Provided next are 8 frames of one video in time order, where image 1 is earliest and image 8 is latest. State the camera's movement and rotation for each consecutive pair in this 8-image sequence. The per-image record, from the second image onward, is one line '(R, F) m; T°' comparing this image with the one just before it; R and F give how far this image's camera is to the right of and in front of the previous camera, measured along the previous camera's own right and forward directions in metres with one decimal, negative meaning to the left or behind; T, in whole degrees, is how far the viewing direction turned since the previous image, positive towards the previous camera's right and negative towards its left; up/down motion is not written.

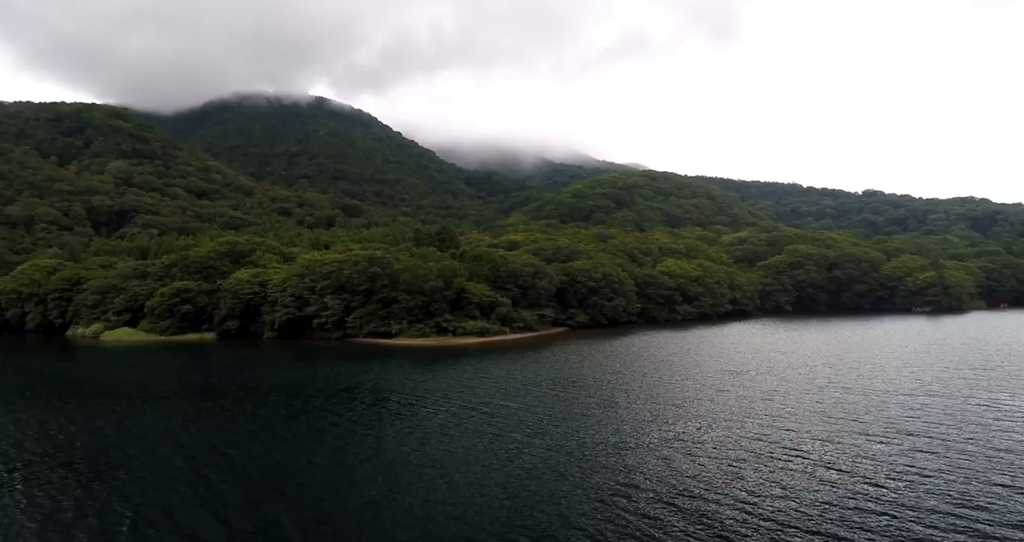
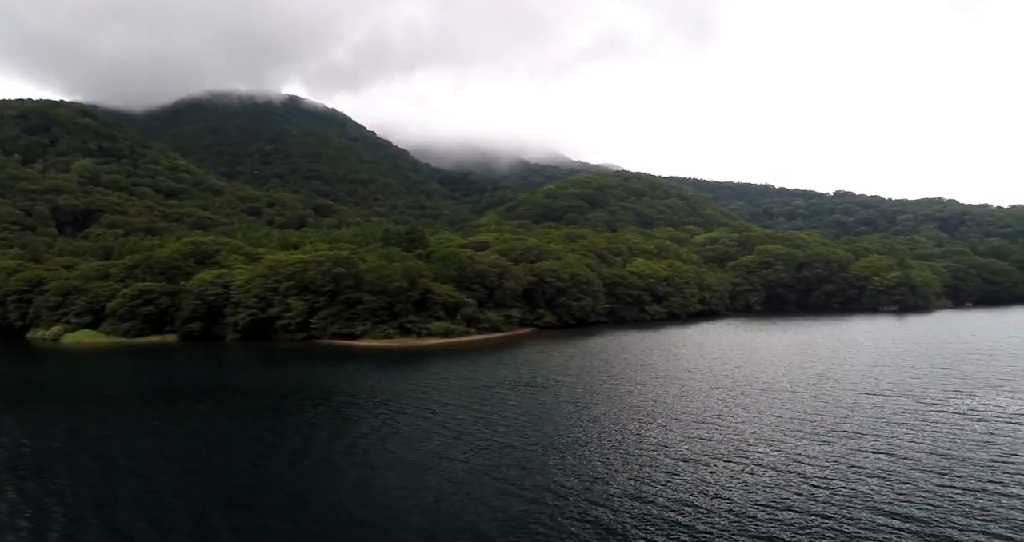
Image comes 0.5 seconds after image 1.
(+2.1, +0.8) m; +2°
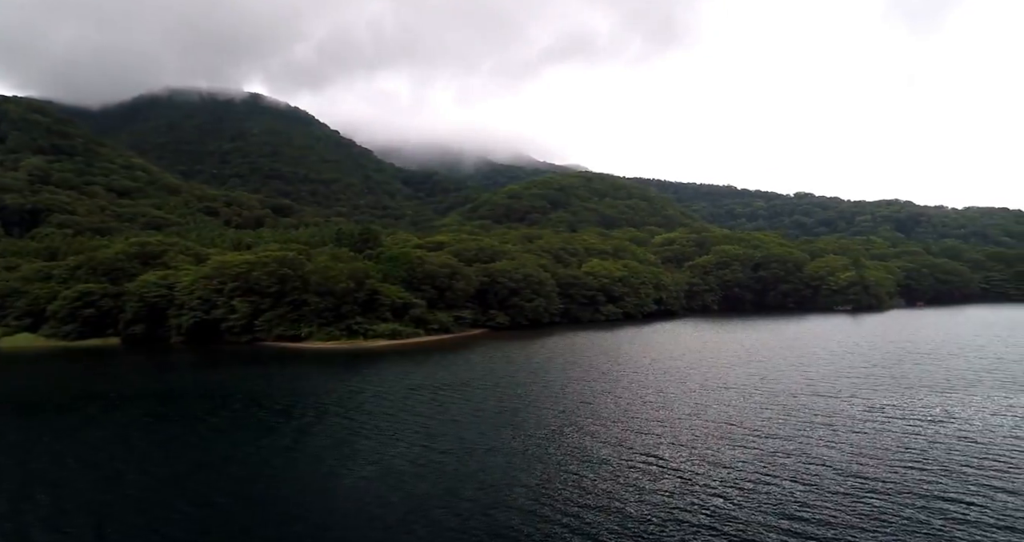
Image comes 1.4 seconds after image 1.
(+3.2, +1.1) m; +2°
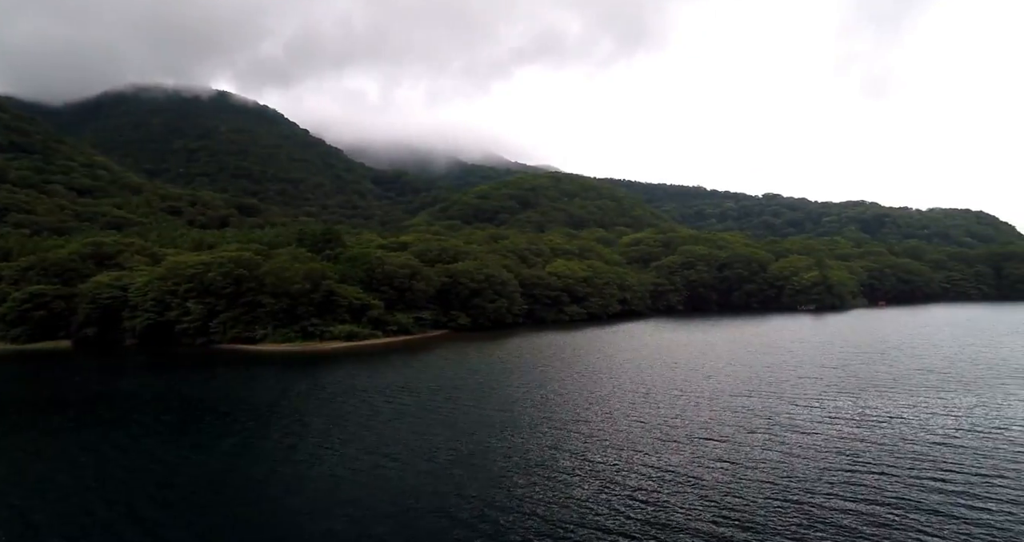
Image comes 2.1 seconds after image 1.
(+2.4, +0.6) m; +2°
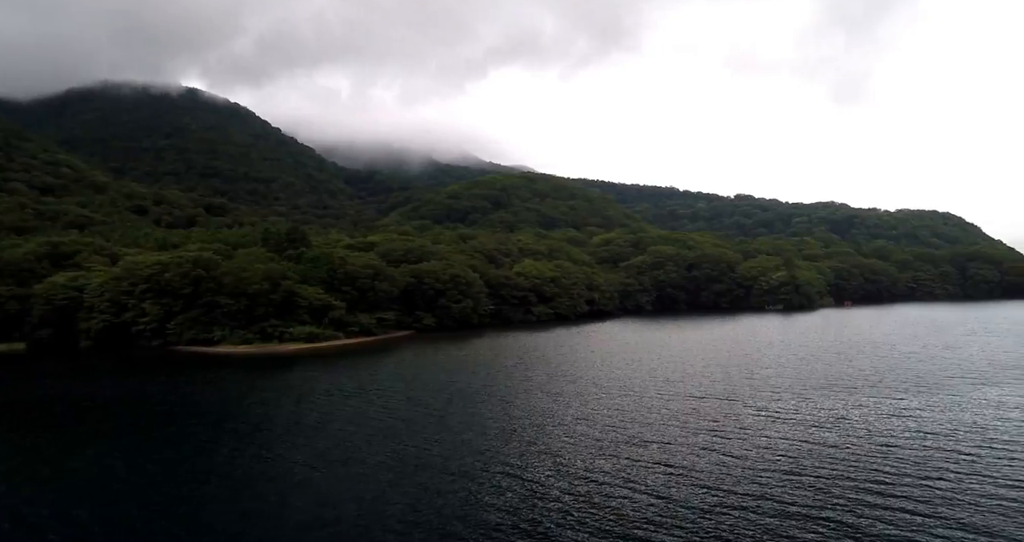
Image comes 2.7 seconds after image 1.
(+2.1, +0.5) m; +2°
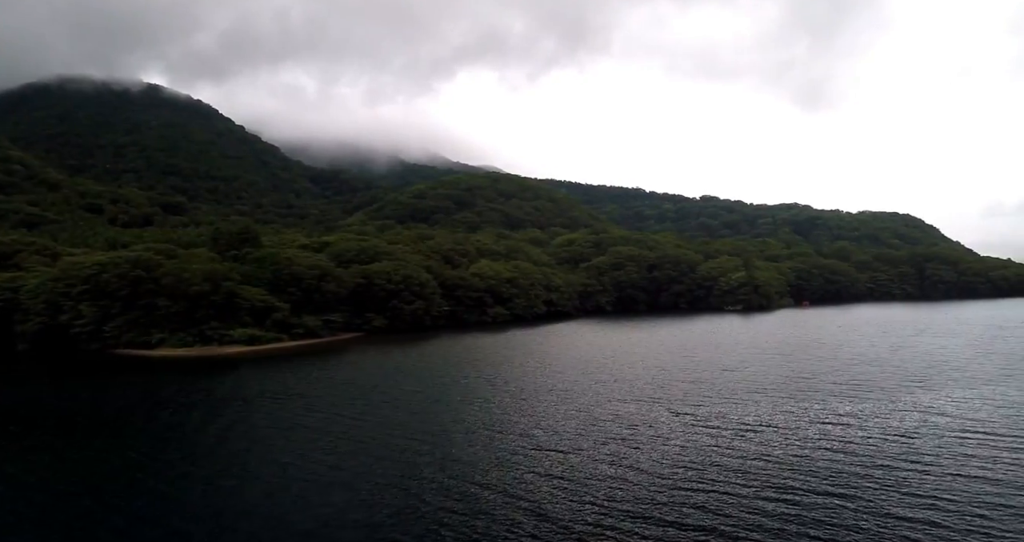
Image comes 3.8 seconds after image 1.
(+3.5, +1.0) m; +2°
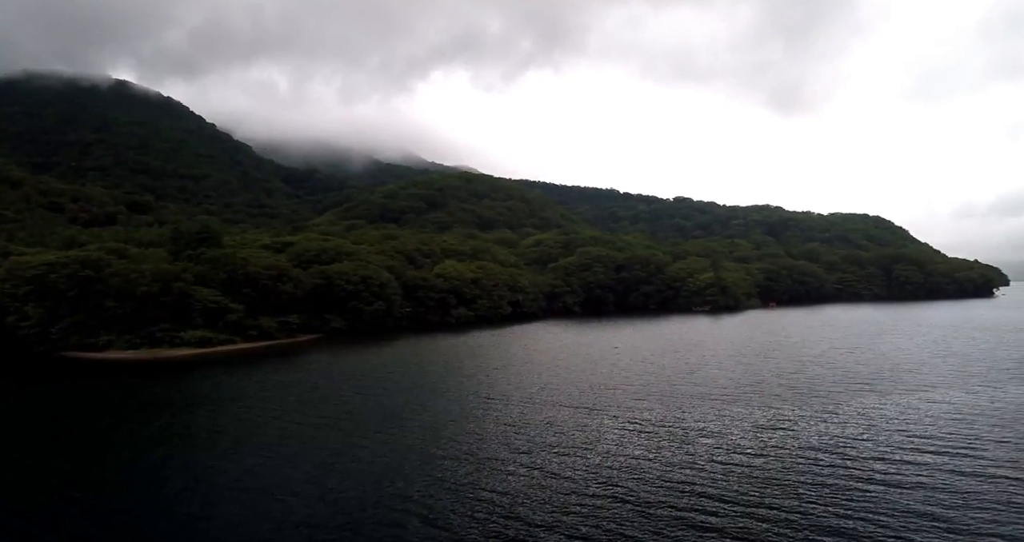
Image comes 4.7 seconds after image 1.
(+3.0, +0.6) m; +1°
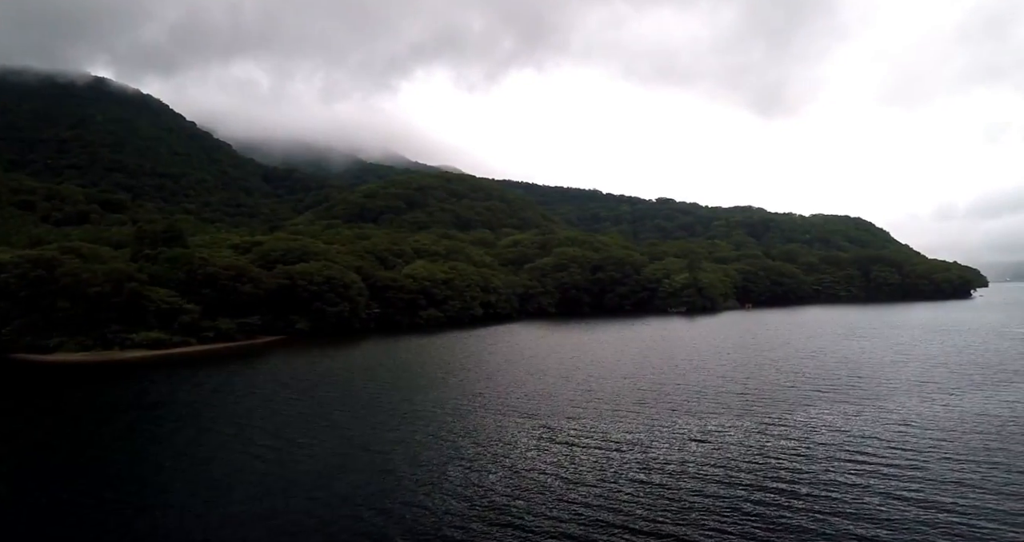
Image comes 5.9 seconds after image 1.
(+3.2, +1.2) m; +1°
